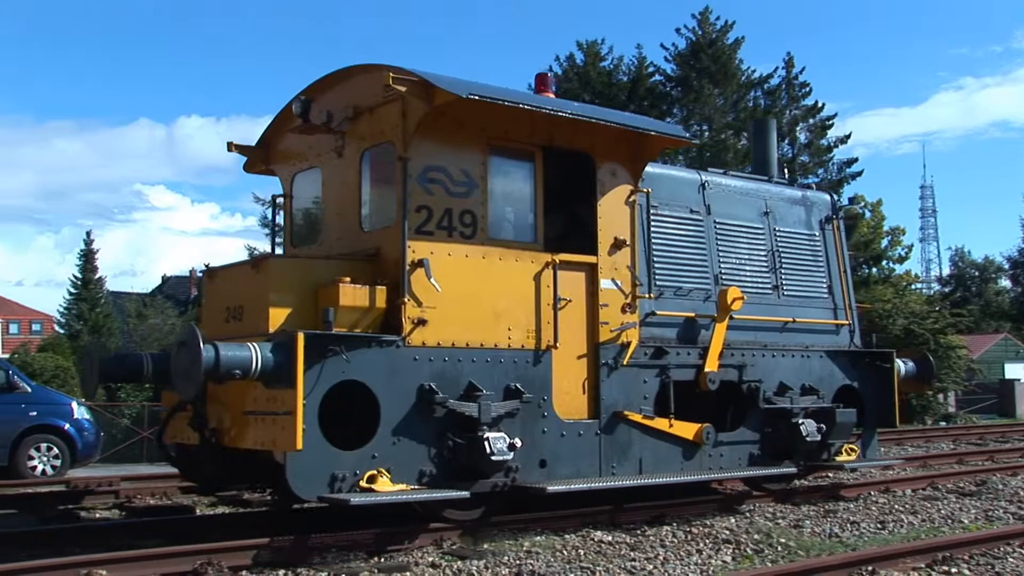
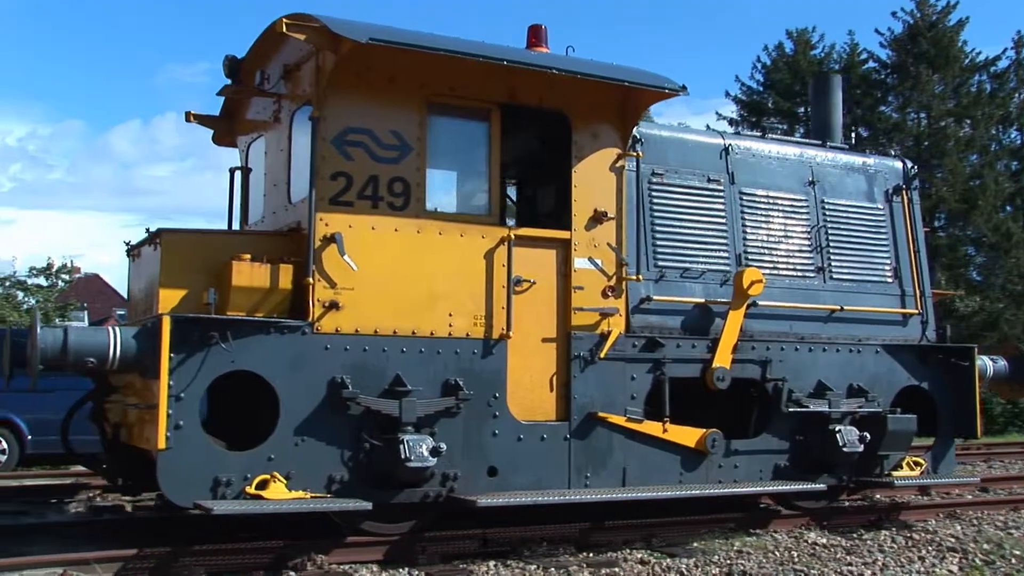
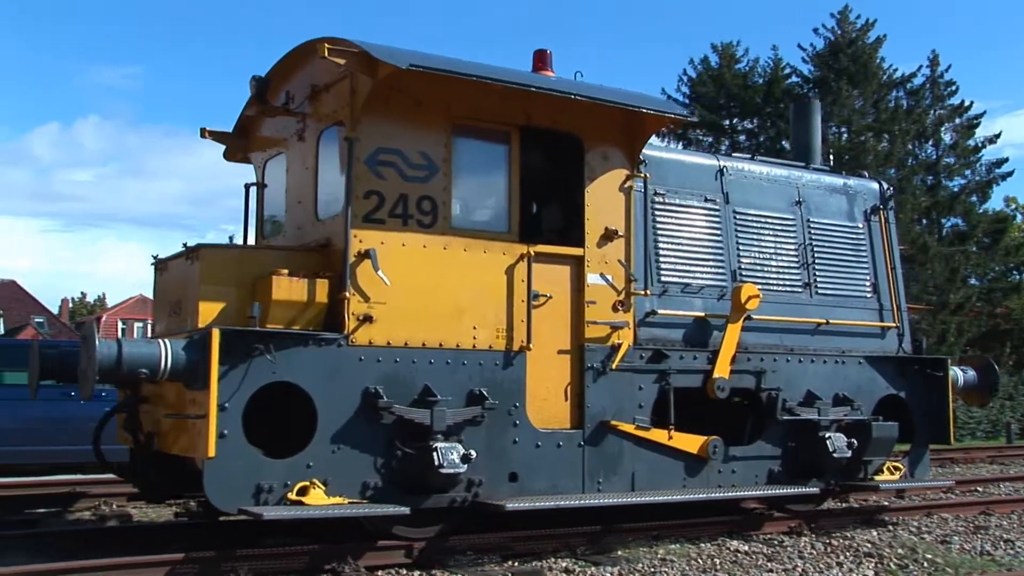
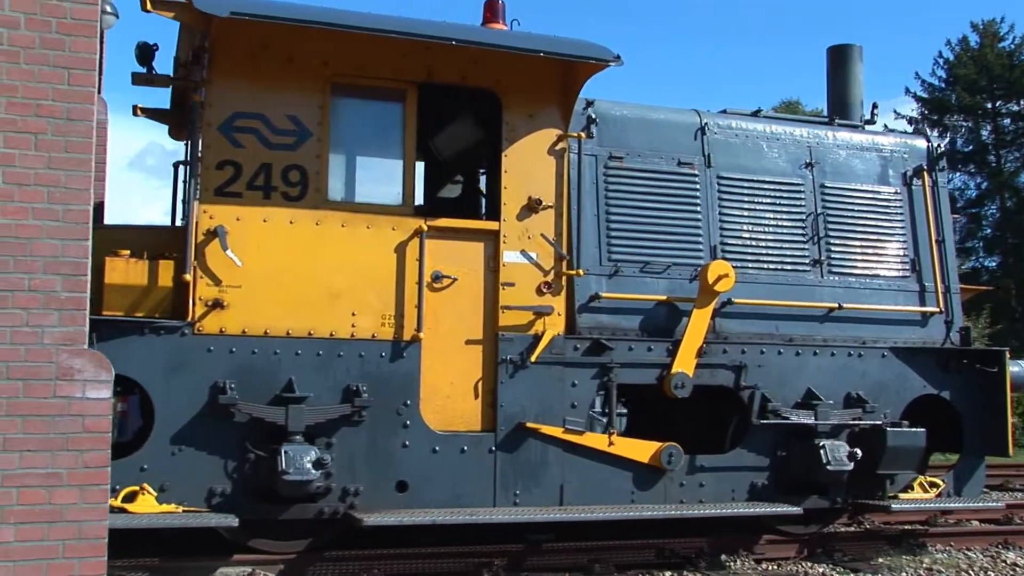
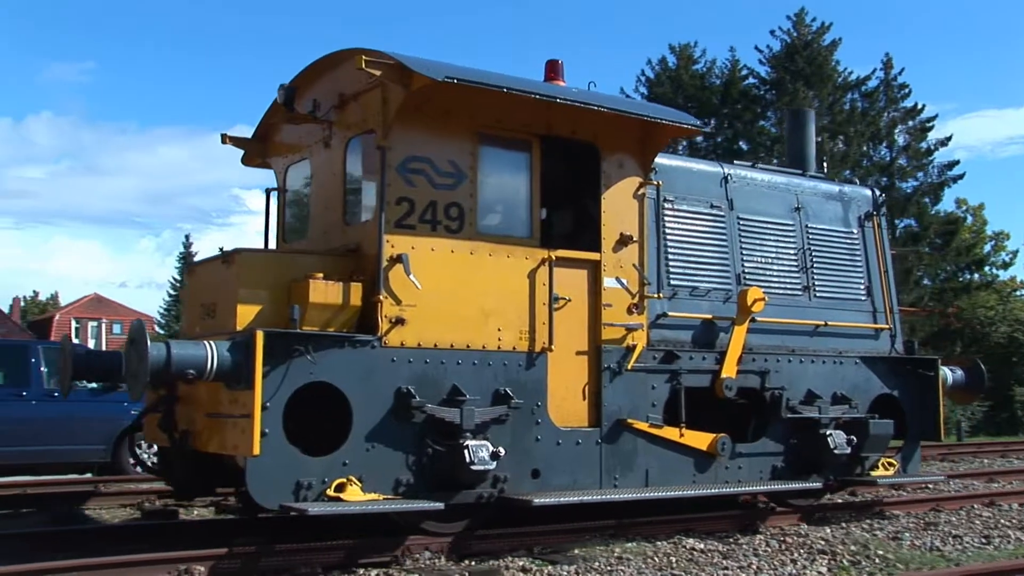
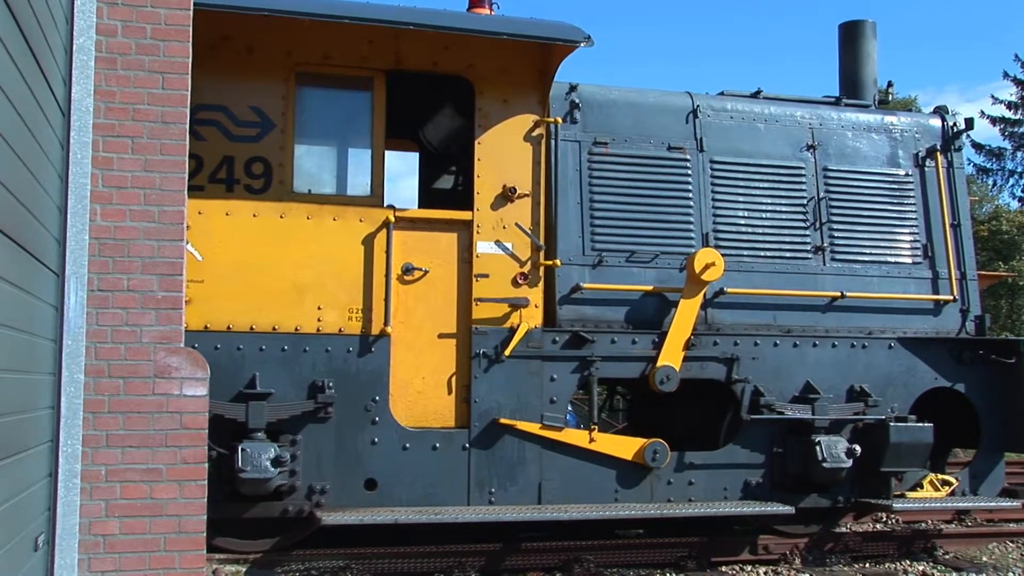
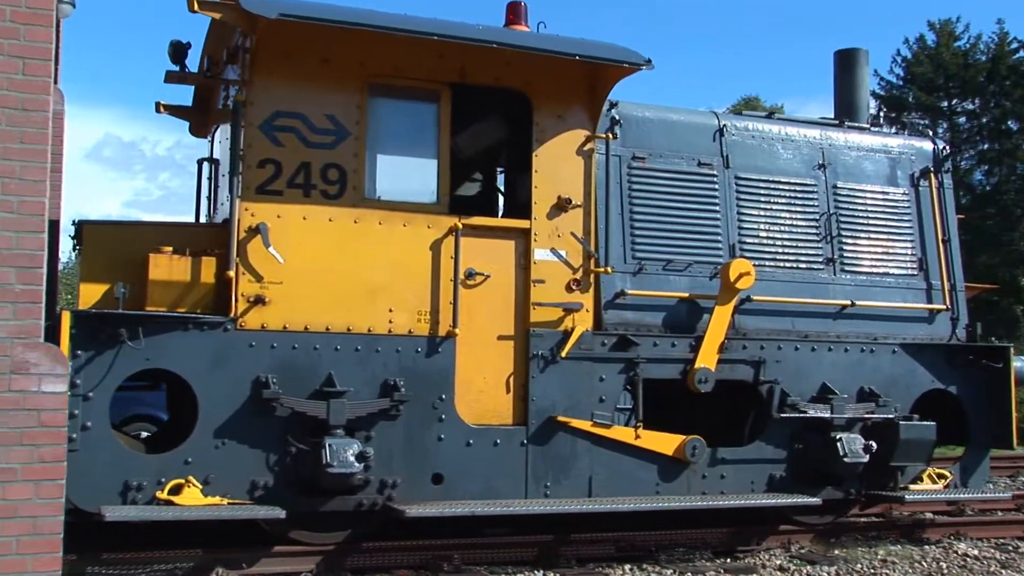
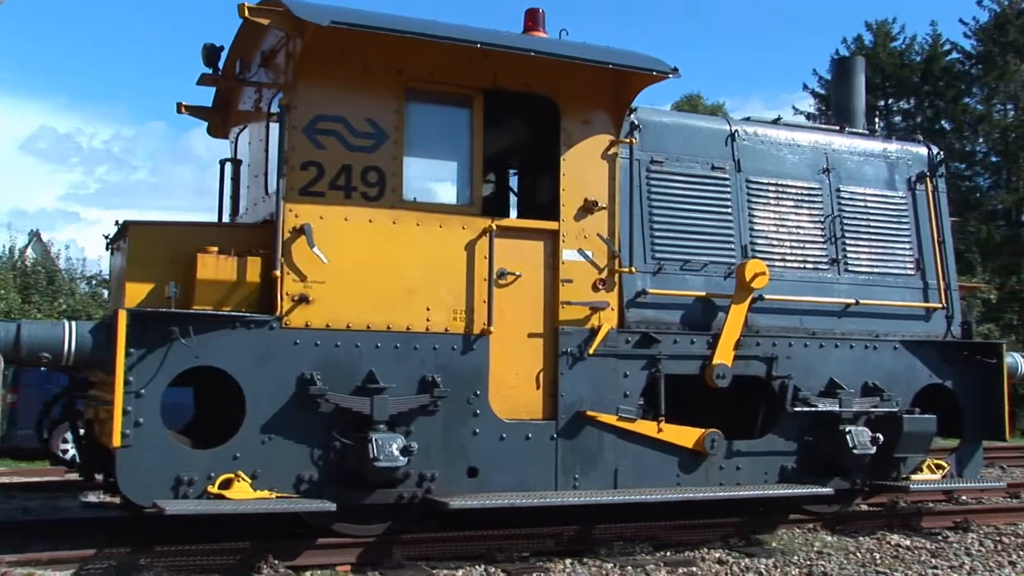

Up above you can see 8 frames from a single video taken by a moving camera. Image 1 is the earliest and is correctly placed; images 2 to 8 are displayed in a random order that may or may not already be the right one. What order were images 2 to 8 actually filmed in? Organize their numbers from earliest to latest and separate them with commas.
5, 3, 2, 8, 7, 4, 6
